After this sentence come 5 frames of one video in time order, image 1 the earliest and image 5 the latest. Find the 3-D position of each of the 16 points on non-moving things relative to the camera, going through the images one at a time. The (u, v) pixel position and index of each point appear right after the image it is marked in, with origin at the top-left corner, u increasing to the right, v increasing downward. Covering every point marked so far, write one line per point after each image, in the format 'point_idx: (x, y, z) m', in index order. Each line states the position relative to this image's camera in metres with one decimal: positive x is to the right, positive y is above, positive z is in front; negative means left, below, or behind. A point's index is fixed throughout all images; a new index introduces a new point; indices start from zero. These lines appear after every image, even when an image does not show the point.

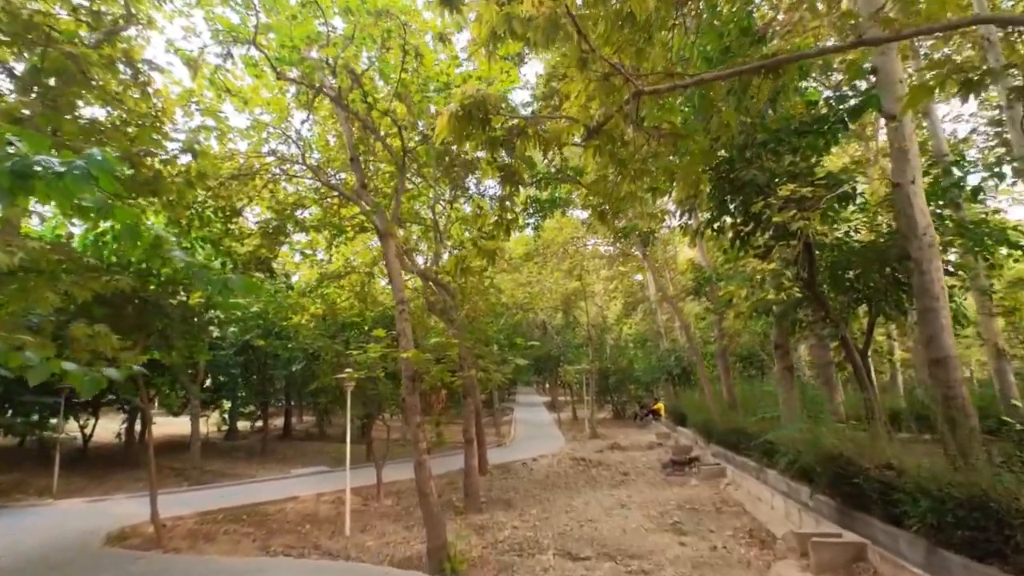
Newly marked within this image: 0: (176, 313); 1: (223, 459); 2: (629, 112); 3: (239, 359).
0: (-6.5, -0.4, +10.7) m
1: (-9.2, -5.5, +17.7) m
2: (+0.8, +1.2, +3.9) m
3: (-9.1, -2.4, +18.6) m
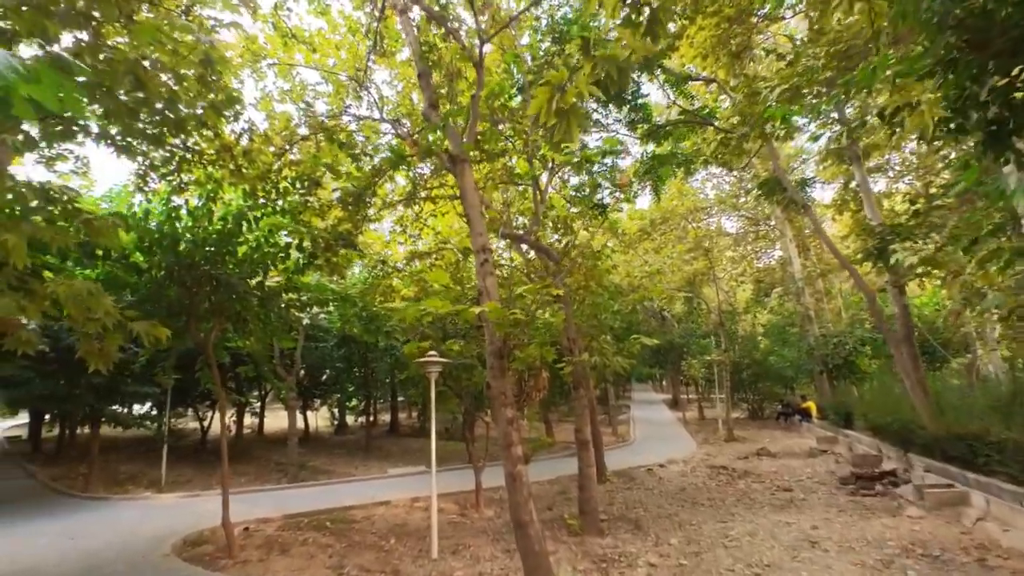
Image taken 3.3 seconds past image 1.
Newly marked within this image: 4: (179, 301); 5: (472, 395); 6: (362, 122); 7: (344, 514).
0: (-4.6, -0.1, +9.7) m
1: (-5.7, -5.1, +17.1) m
2: (+1.3, +1.8, +1.6) m
3: (-5.5, -2.0, +18.0) m
4: (-5.6, -0.2, +9.4) m
5: (-0.9, -2.3, +11.9) m
6: (-2.8, +3.1, +10.4) m
7: (-2.9, -3.9, +9.7) m
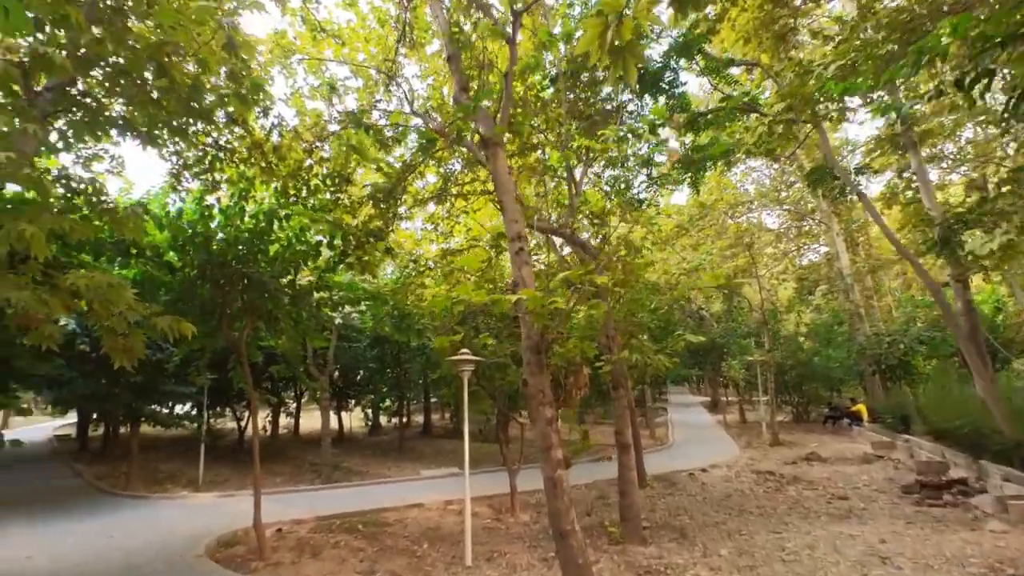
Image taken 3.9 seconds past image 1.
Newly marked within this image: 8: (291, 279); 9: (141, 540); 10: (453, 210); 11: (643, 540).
0: (-4.0, 0.0, +9.6) m
1: (-4.6, -5.2, +17.0) m
2: (+1.4, +1.9, +1.2) m
3: (-4.4, -2.0, +17.9) m
4: (-5.1, -0.2, +9.3) m
5: (-0.1, -2.2, +11.5) m
6: (-2.2, +3.2, +10.2) m
7: (-2.3, -3.9, +9.5) m
8: (-3.9, +0.2, +9.8) m
9: (-5.6, -3.8, +8.3) m
10: (-1.2, +1.6, +11.6) m
11: (+1.7, -3.3, +7.2) m
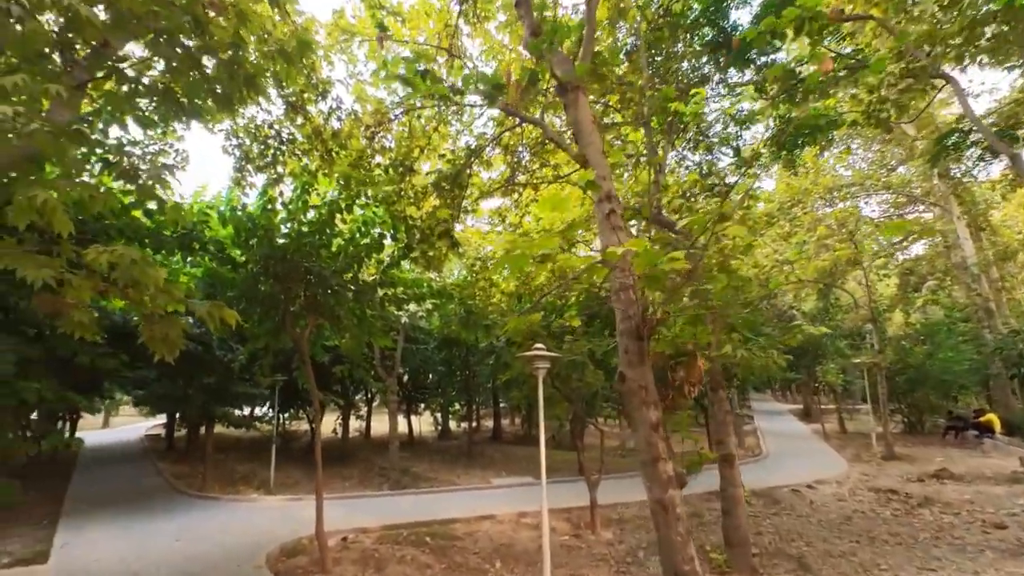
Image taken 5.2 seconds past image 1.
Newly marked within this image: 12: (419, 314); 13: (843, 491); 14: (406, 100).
0: (-2.7, 0.0, +9.1) m
1: (-2.4, -5.2, +16.6) m
2: (+1.5, +2.1, +0.2) m
3: (-2.2, -2.1, +17.4) m
4: (-3.8, -0.1, +9.0) m
5: (+1.3, -2.1, +10.6) m
6: (-1.0, +3.3, +9.6) m
7: (-1.1, -3.8, +8.8) m
8: (-2.7, +0.2, +9.3) m
9: (-4.5, -3.7, +8.1) m
10: (+0.2, +1.7, +10.9) m
11: (+2.7, -3.1, +6.1) m
12: (-2.1, -0.7, +12.8) m
13: (+6.2, -3.8, +10.4) m
14: (-1.7, +3.0, +8.8) m
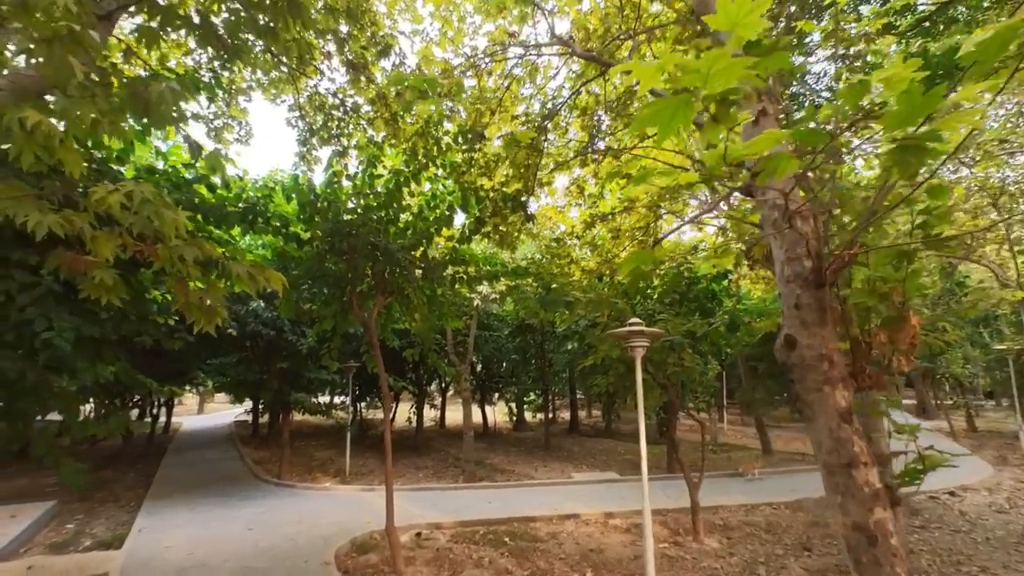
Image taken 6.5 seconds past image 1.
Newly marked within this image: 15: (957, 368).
0: (-1.5, +0.4, +8.5) m
1: (-0.1, -4.7, +15.9) m
2: (+1.6, +2.4, -0.9) m
3: (+0.2, -1.6, +16.7) m
4: (-2.6, +0.2, +8.5) m
5: (+2.8, -1.7, +9.4) m
6: (+0.3, +3.6, +8.6) m
7: (+0.2, -3.4, +8.0) m
8: (-1.4, +0.6, +8.7) m
9: (-3.3, -3.4, +7.7) m
10: (+1.6, +2.2, +9.8) m
11: (+3.5, -2.7, +4.8) m
12: (-0.4, -0.3, +12.1) m
13: (+7.6, -3.3, +8.7) m
14: (-0.5, +3.3, +8.0) m
15: (+15.9, -2.8, +19.7) m
